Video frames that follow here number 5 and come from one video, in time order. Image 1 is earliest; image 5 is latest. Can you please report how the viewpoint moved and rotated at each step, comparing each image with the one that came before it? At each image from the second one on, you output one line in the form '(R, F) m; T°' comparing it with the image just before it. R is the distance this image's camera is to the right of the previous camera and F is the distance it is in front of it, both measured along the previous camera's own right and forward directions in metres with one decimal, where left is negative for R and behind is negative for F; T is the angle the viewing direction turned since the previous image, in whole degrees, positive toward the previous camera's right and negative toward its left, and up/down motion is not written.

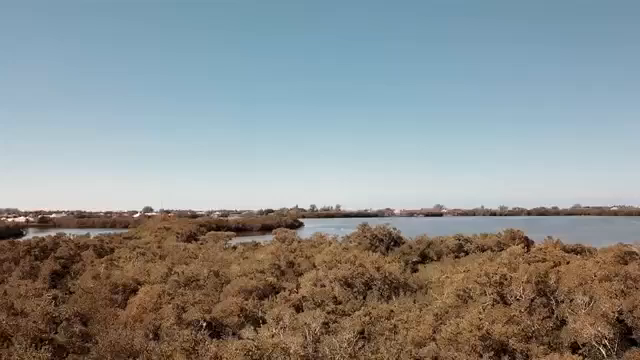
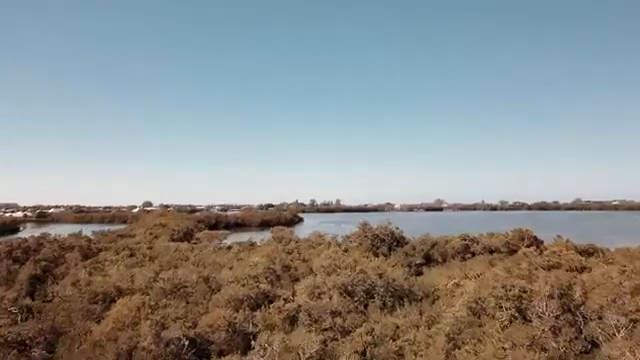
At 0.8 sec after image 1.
(+0.1, +1.5) m; 0°
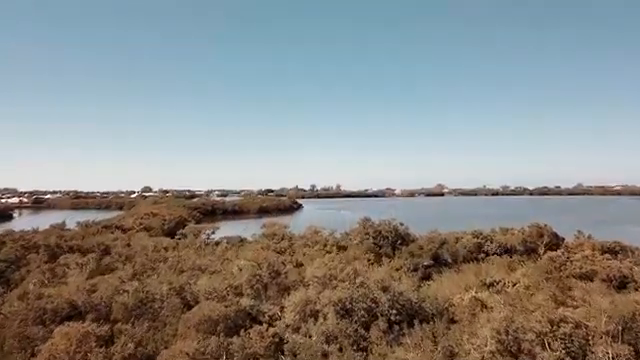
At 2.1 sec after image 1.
(+0.2, +2.9) m; 0°
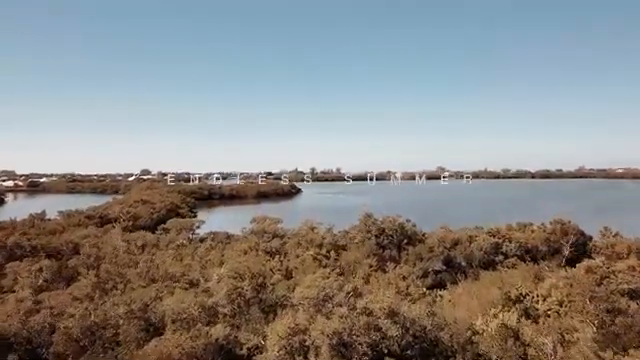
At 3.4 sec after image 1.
(+0.2, +3.0) m; 0°
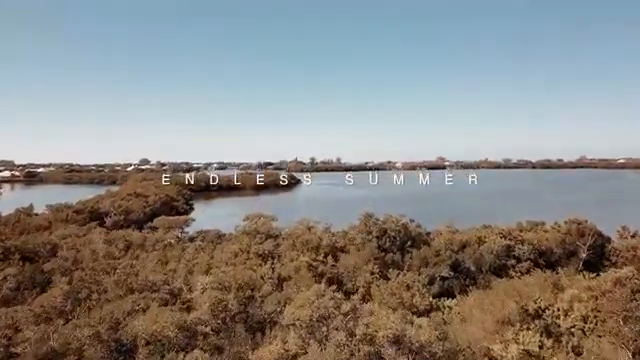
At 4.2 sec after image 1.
(+0.1, +1.7) m; 0°
